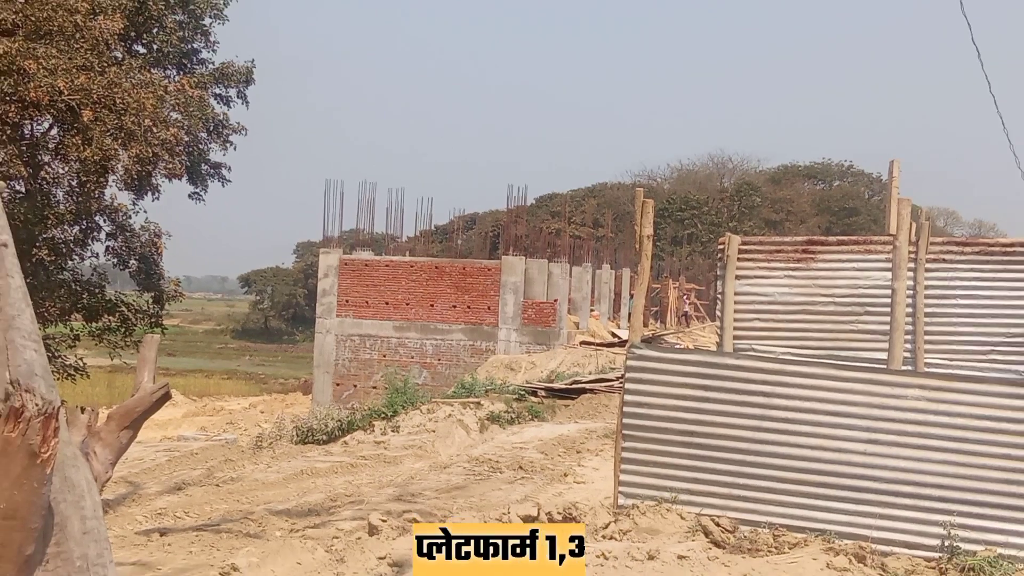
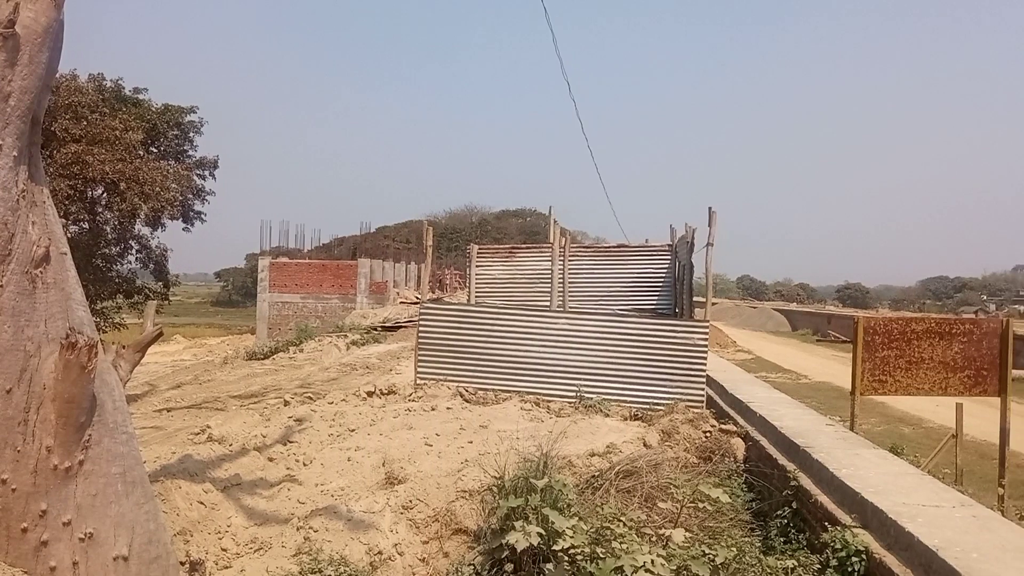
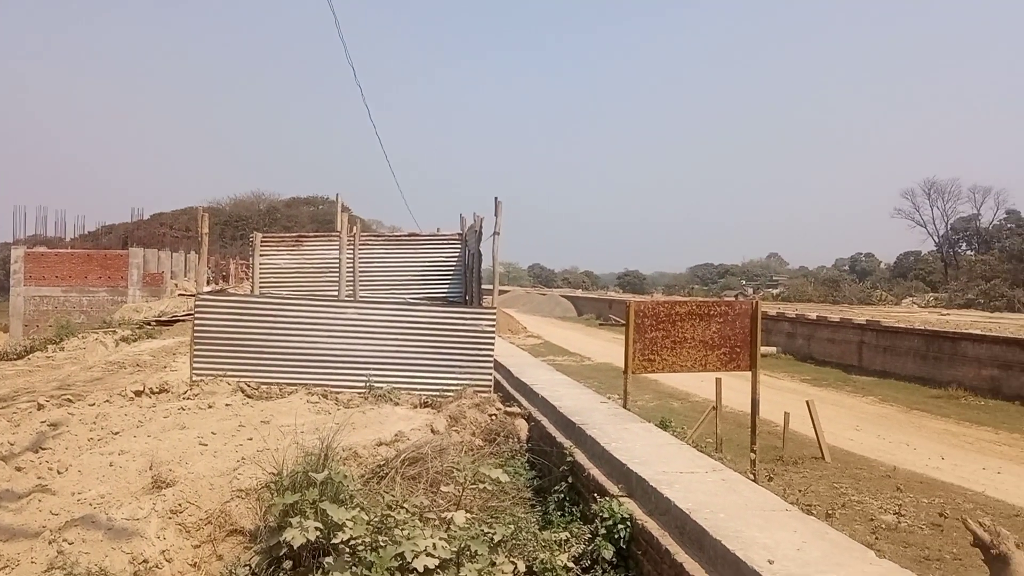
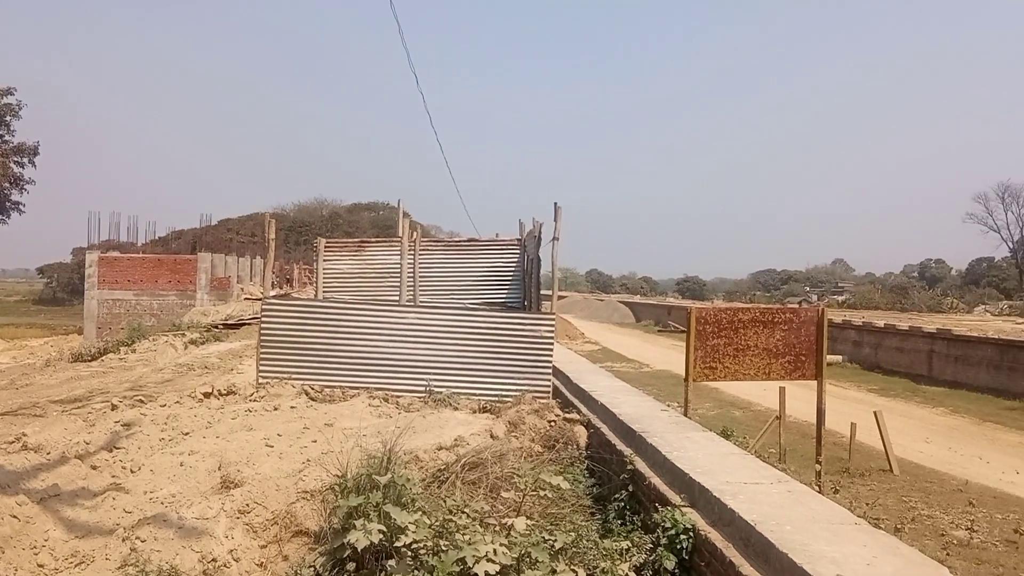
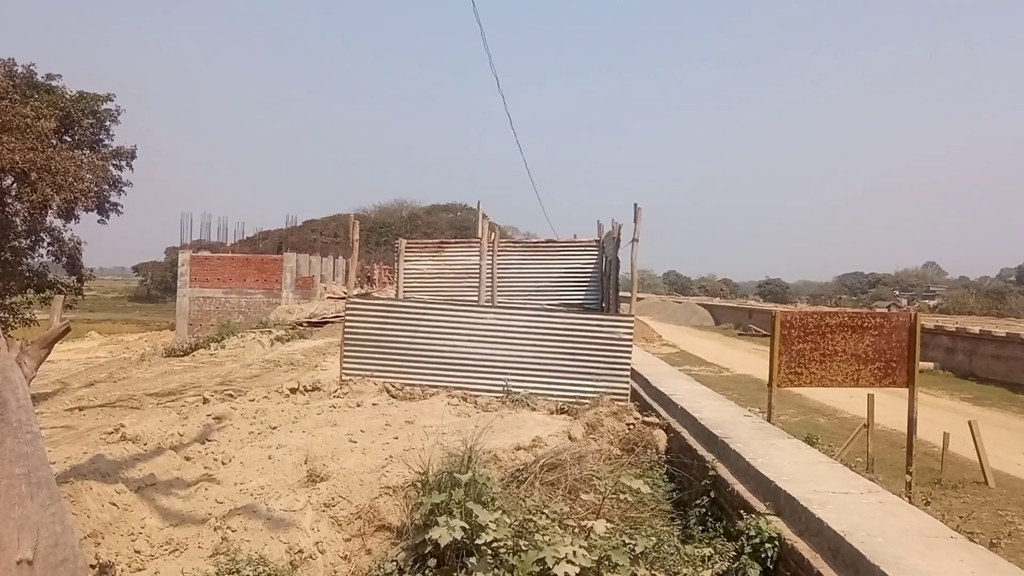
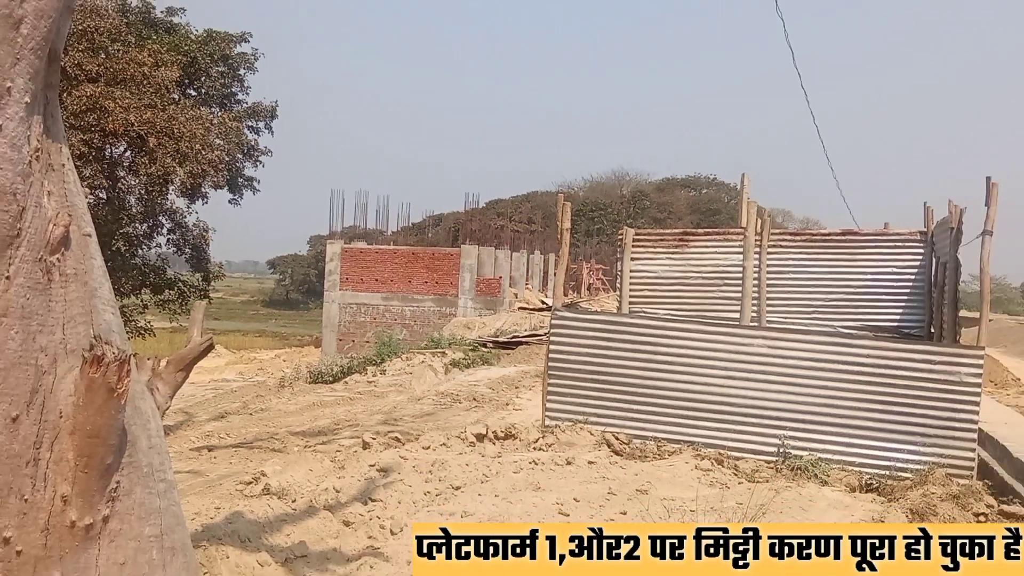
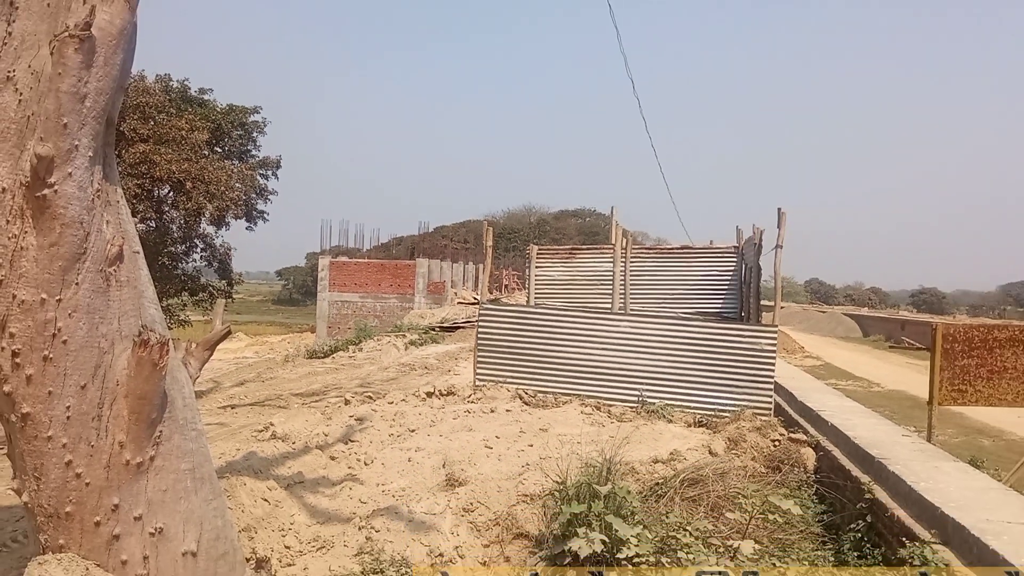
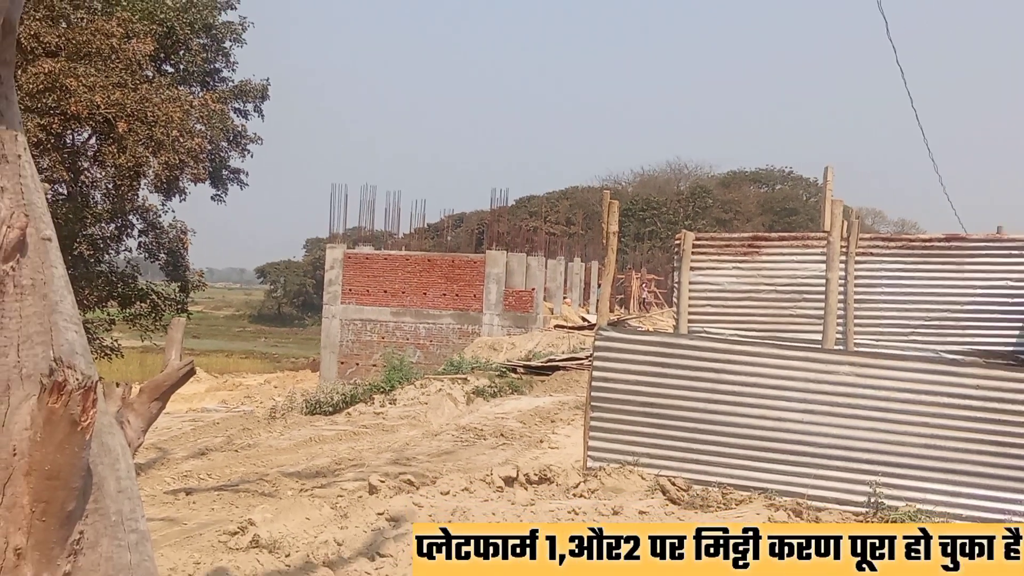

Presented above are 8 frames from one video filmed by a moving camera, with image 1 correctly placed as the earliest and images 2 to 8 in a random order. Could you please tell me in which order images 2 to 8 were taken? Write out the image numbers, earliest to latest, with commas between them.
8, 6, 7, 2, 5, 4, 3
